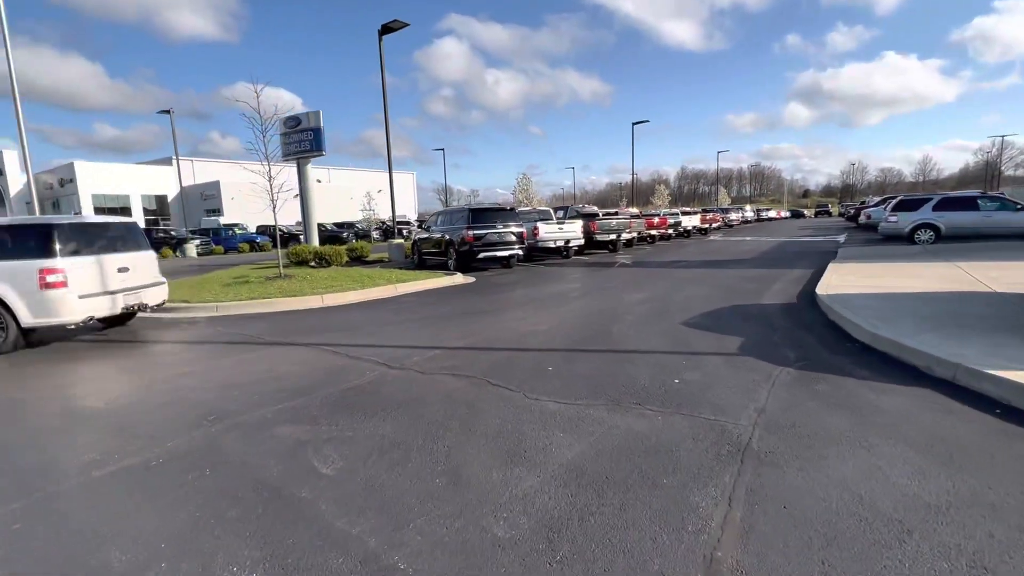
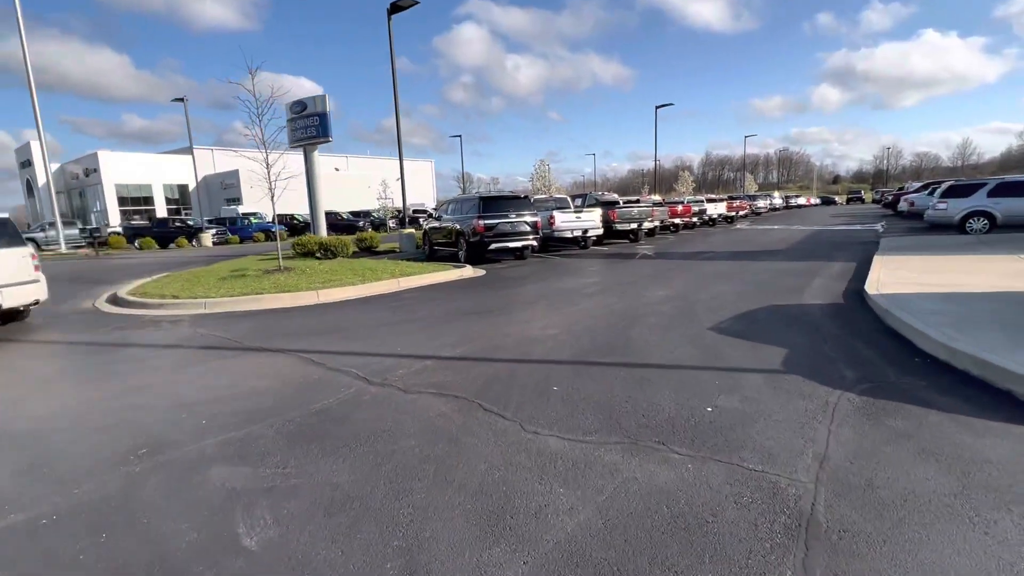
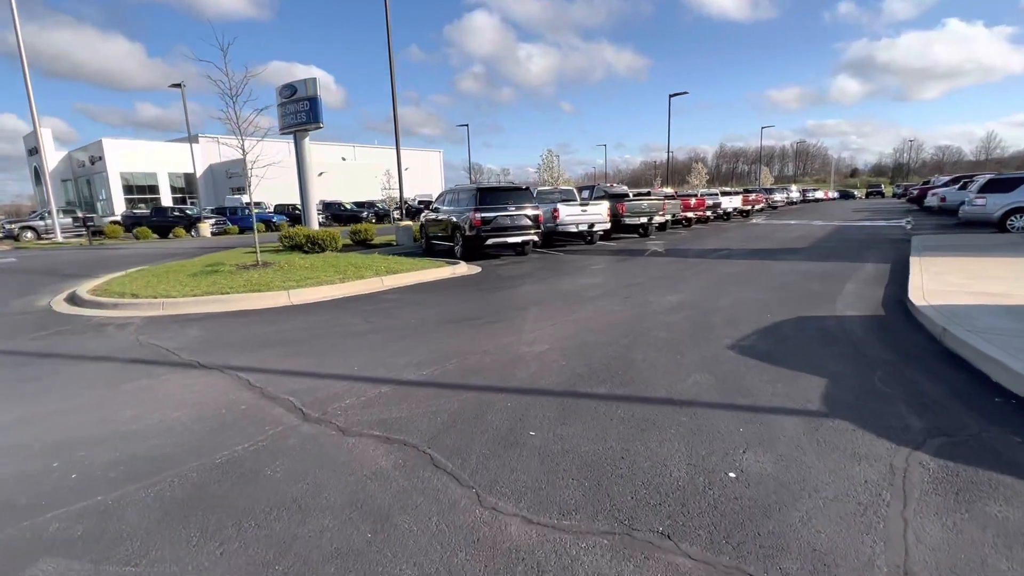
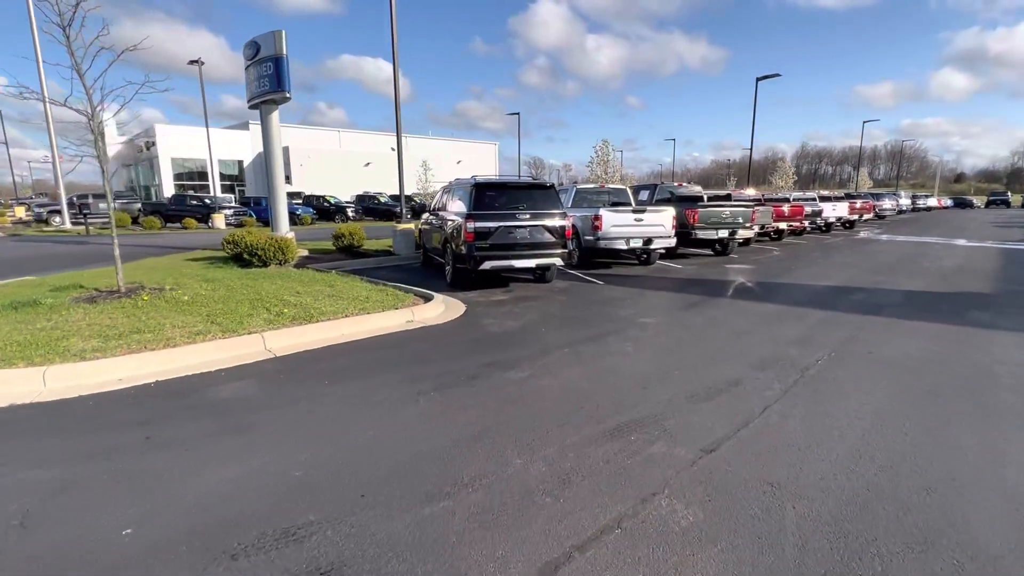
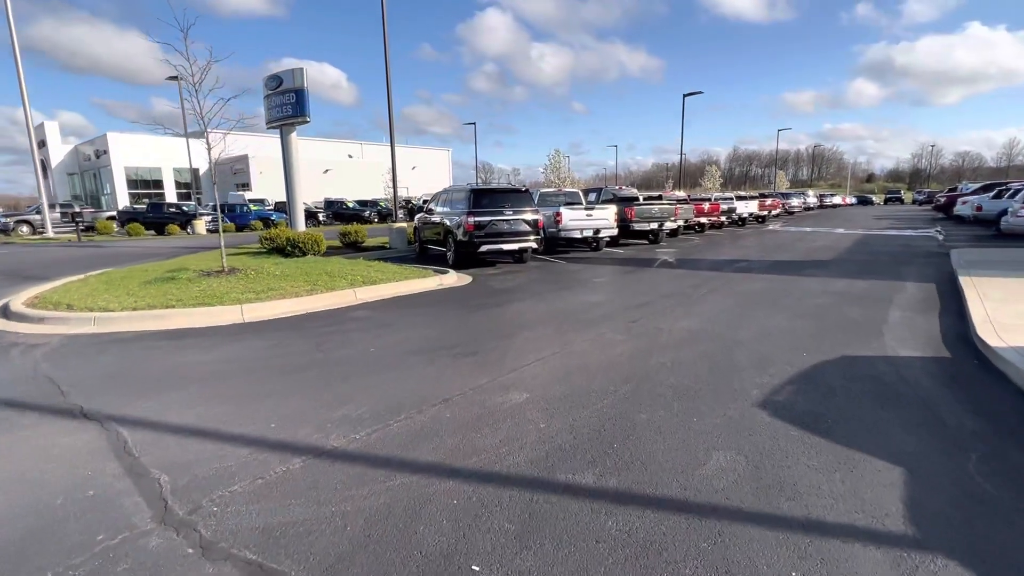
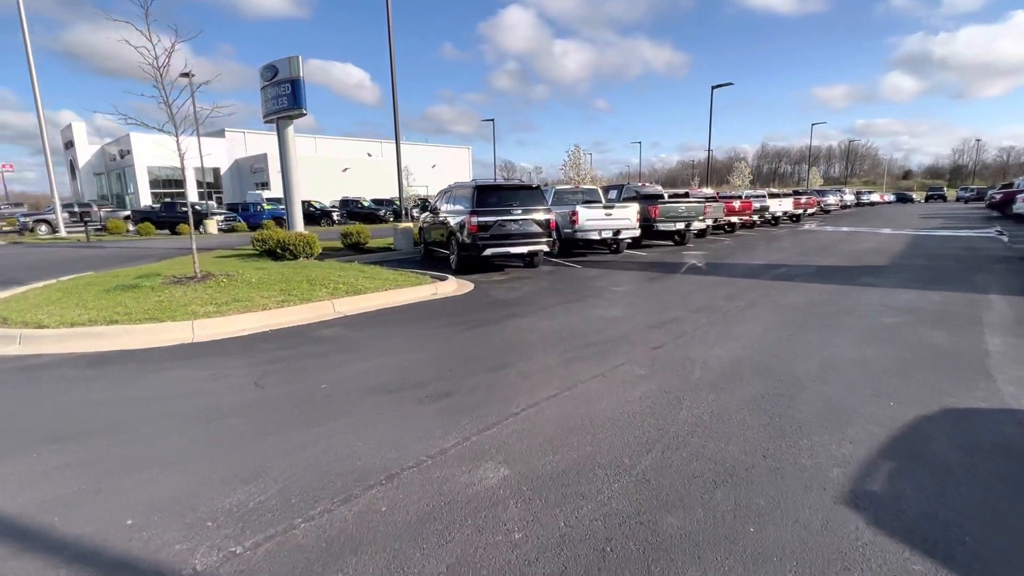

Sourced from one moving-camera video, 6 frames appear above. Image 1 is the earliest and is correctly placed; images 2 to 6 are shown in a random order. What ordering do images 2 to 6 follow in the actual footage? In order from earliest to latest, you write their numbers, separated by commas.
2, 3, 5, 6, 4
